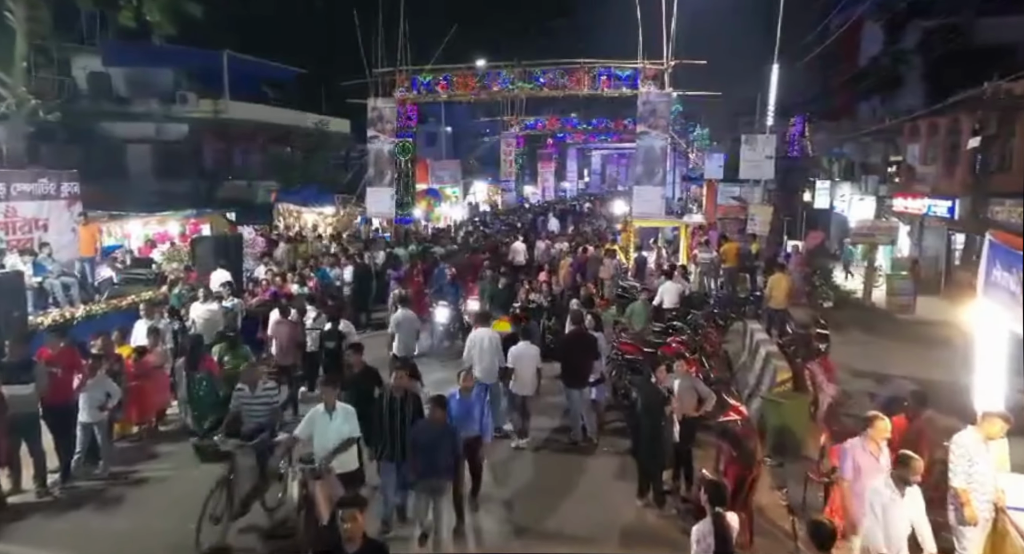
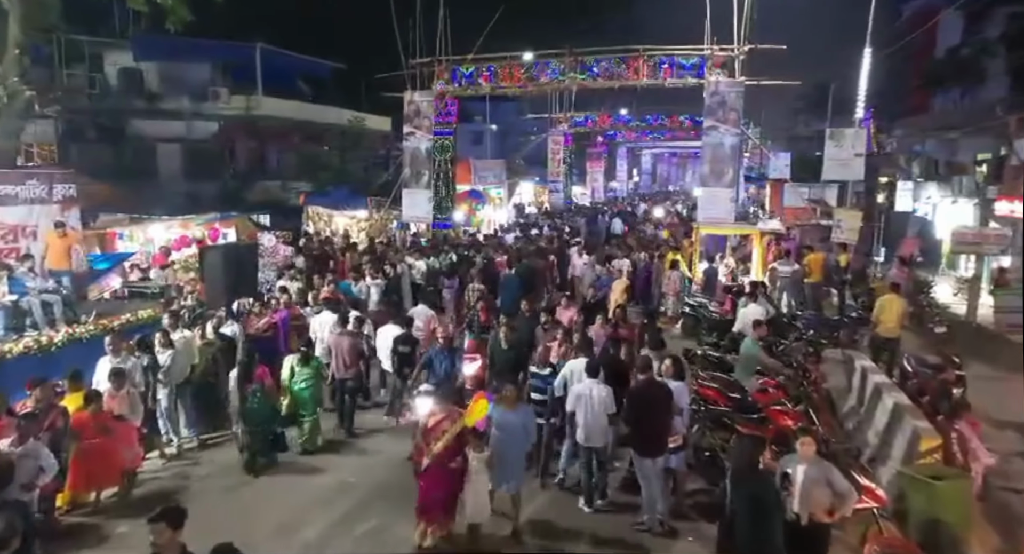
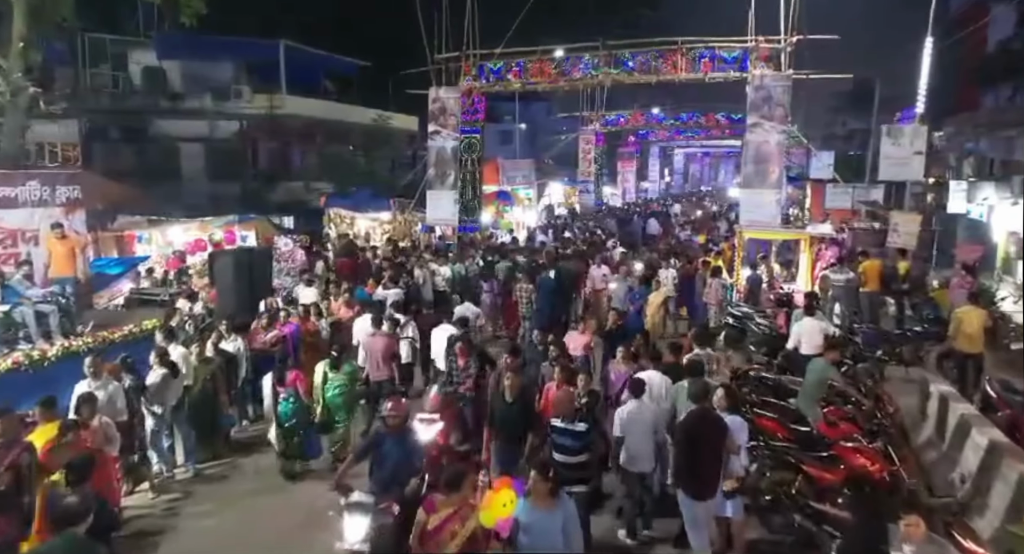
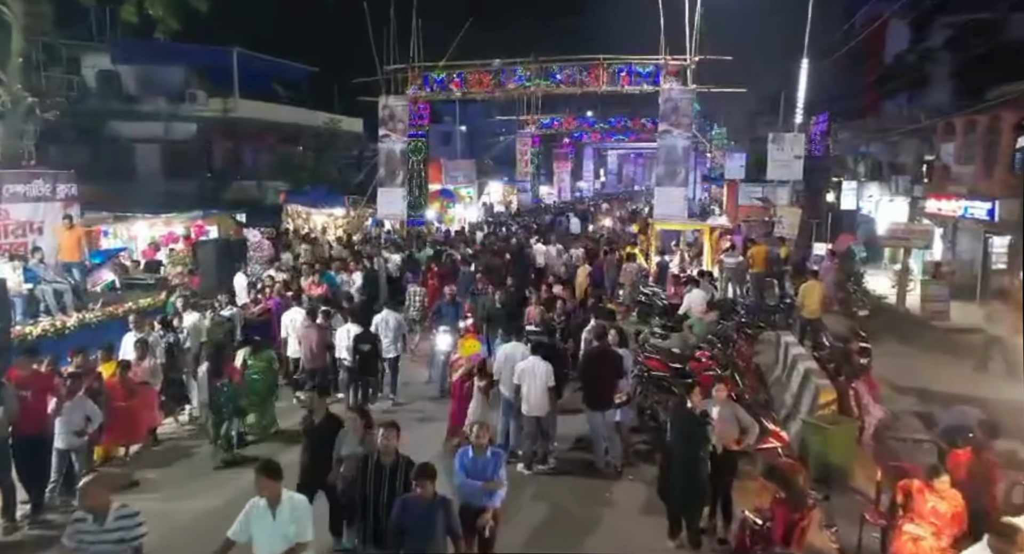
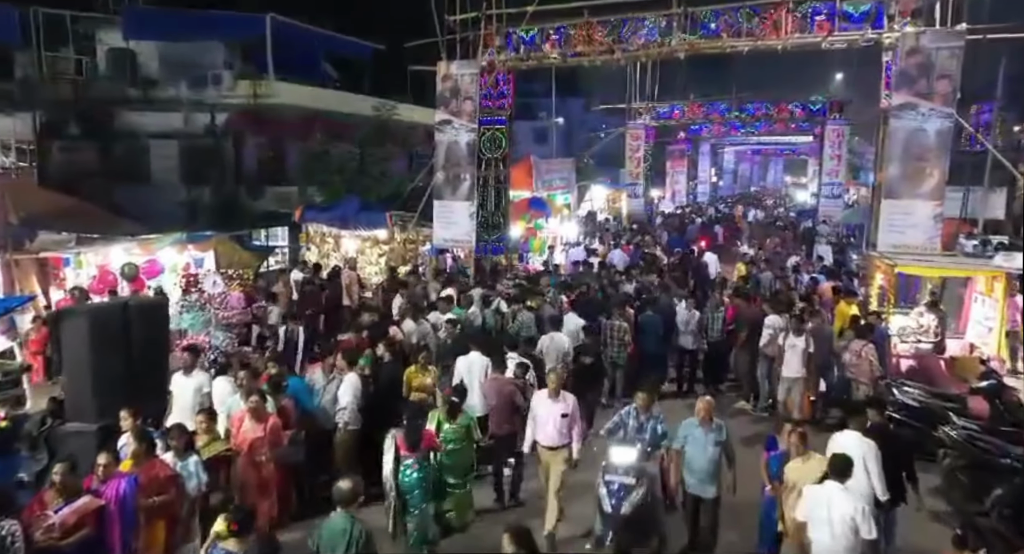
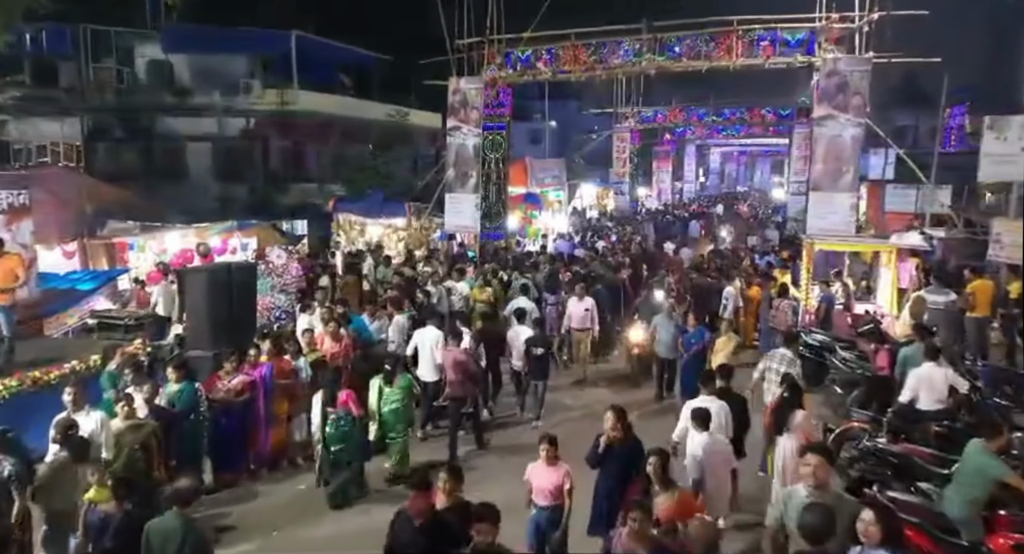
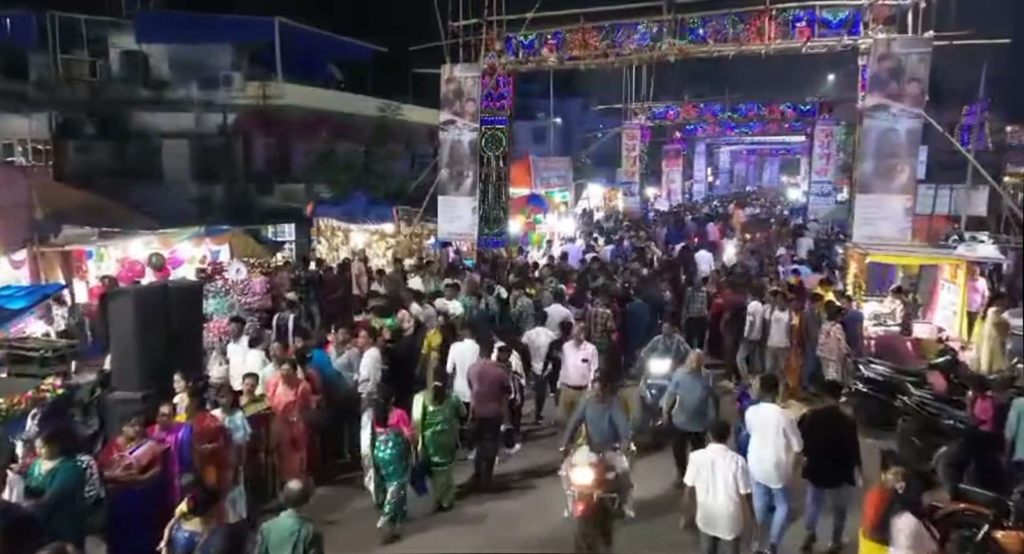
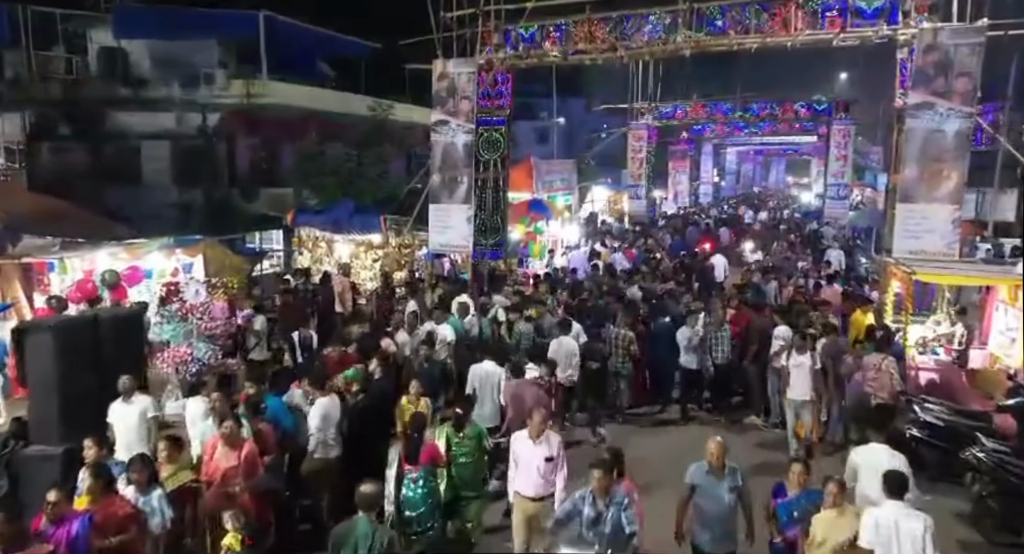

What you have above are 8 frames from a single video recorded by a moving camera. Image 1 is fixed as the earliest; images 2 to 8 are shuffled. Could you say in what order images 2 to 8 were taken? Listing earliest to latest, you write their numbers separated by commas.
4, 2, 3, 6, 7, 5, 8
